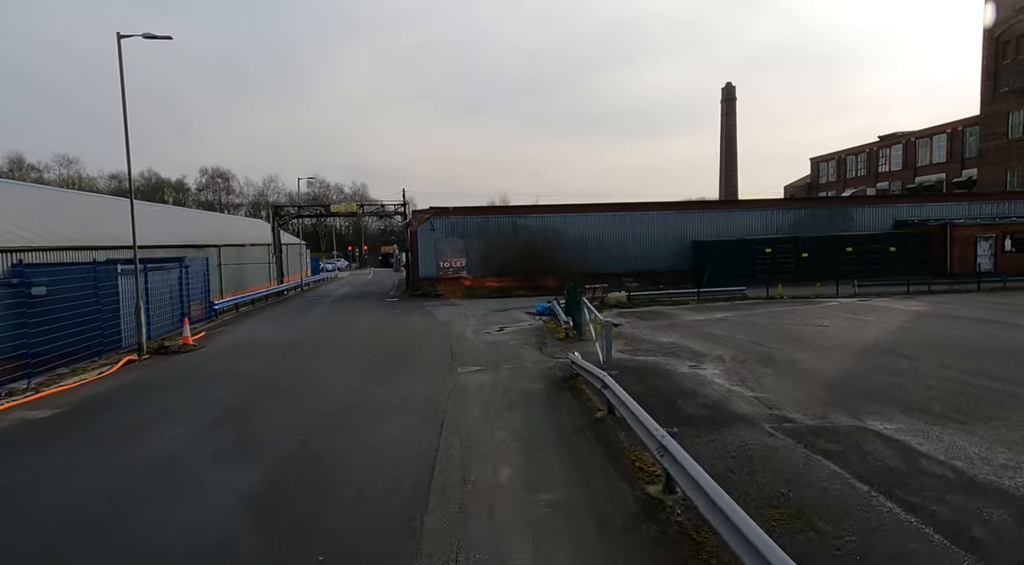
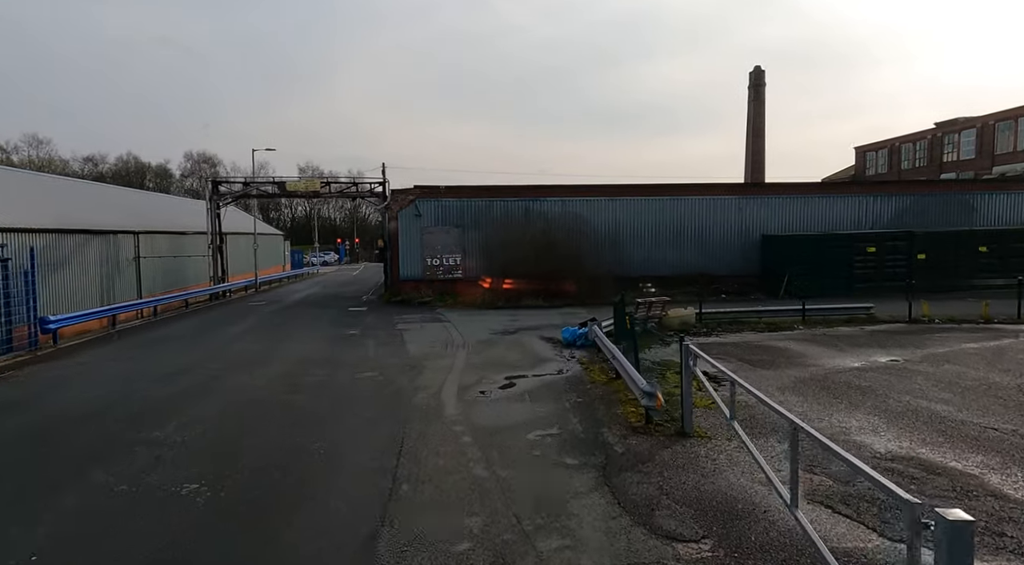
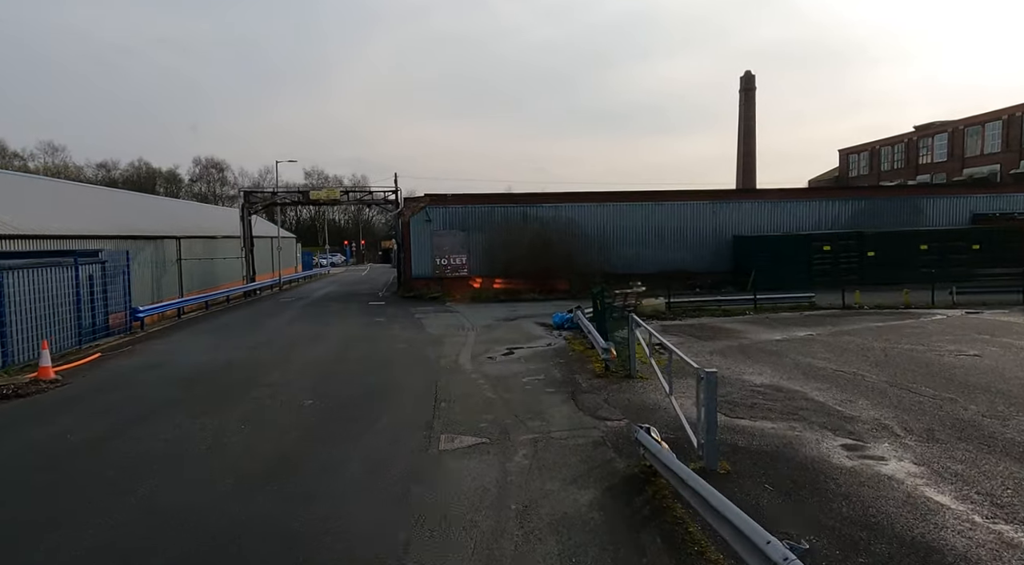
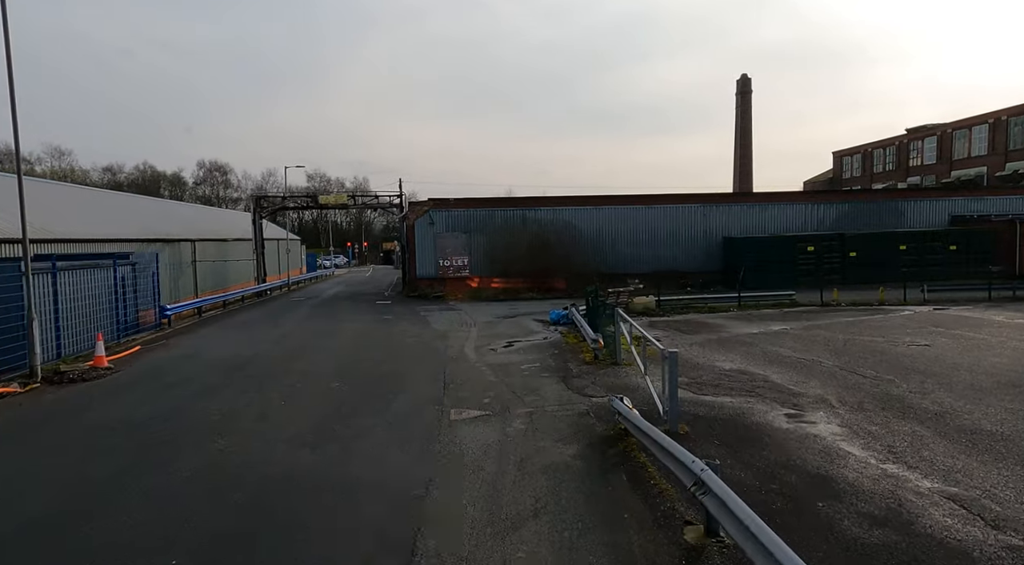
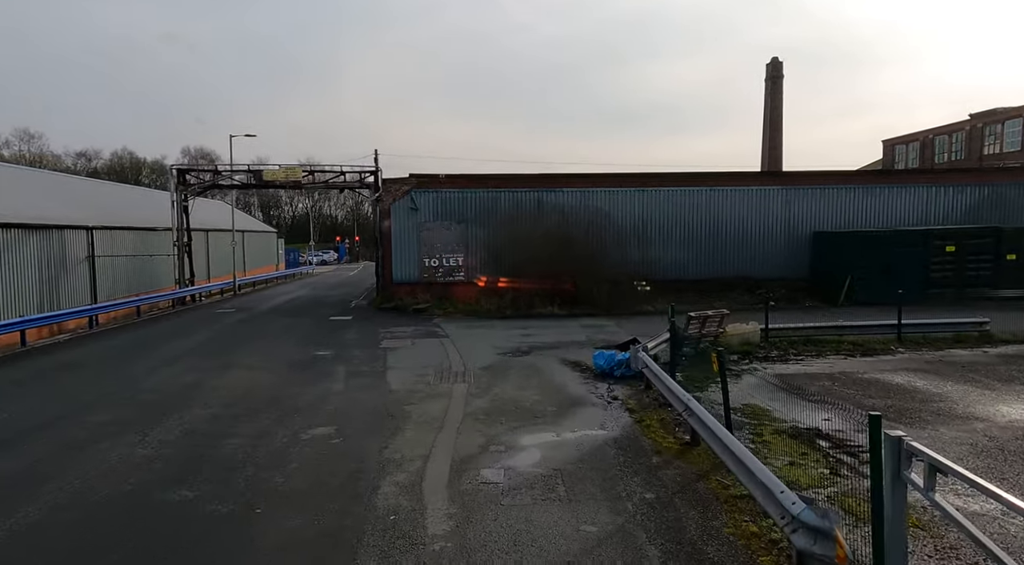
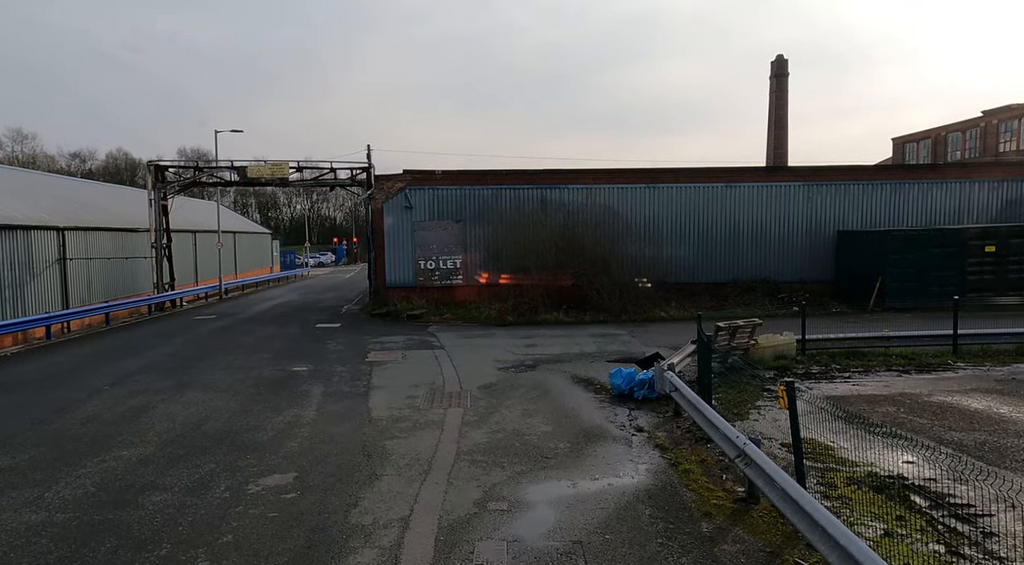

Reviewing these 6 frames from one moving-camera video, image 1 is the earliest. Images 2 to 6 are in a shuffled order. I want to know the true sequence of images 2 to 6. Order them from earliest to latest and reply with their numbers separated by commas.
4, 3, 2, 5, 6
